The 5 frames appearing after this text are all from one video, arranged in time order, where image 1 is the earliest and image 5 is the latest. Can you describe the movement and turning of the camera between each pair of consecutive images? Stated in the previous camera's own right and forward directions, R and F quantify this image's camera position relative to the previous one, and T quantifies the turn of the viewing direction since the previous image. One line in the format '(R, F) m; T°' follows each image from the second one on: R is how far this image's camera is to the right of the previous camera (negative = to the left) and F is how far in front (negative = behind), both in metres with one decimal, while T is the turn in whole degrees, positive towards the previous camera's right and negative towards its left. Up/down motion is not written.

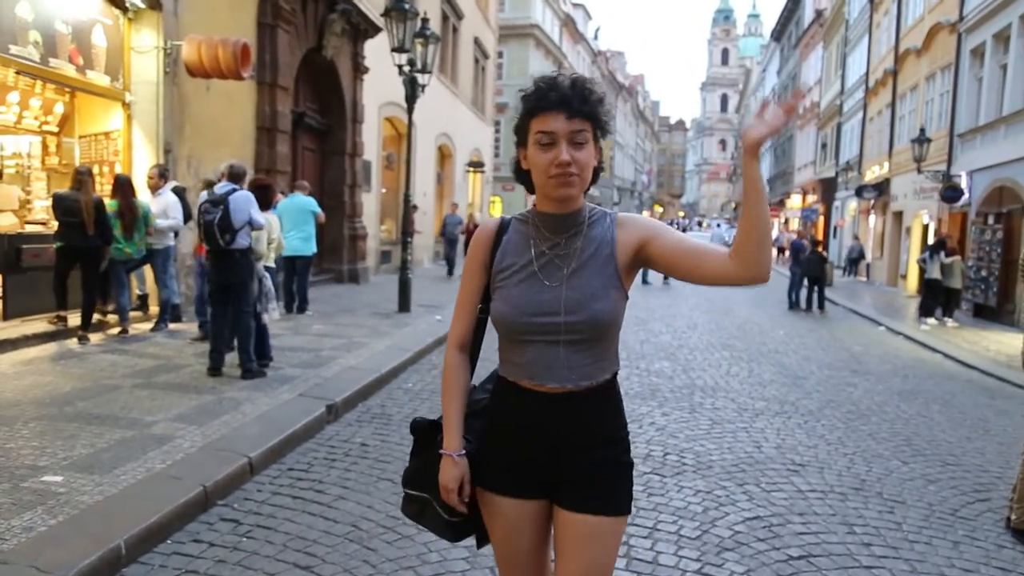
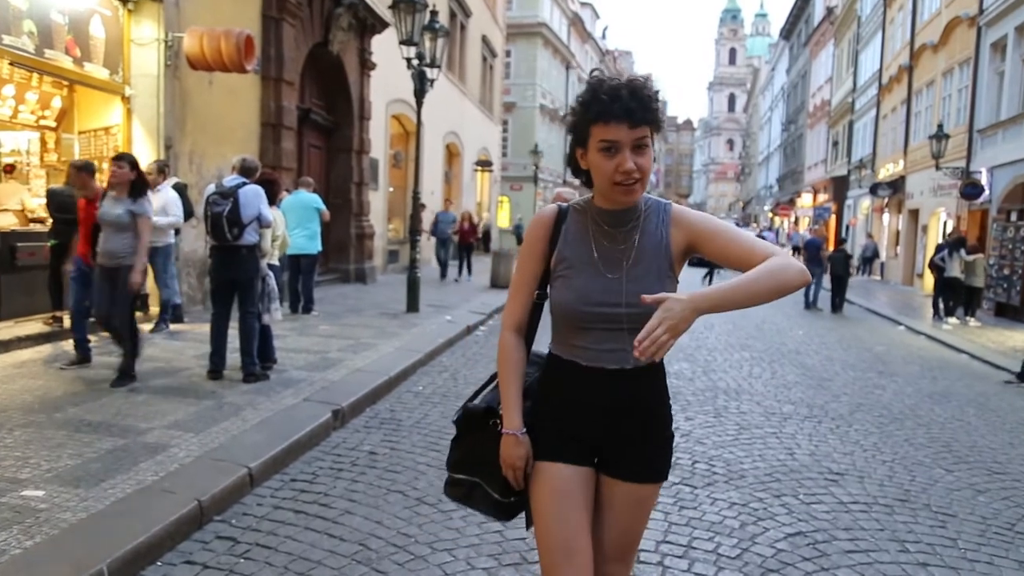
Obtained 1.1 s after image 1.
(-0.1, +0.3) m; 0°
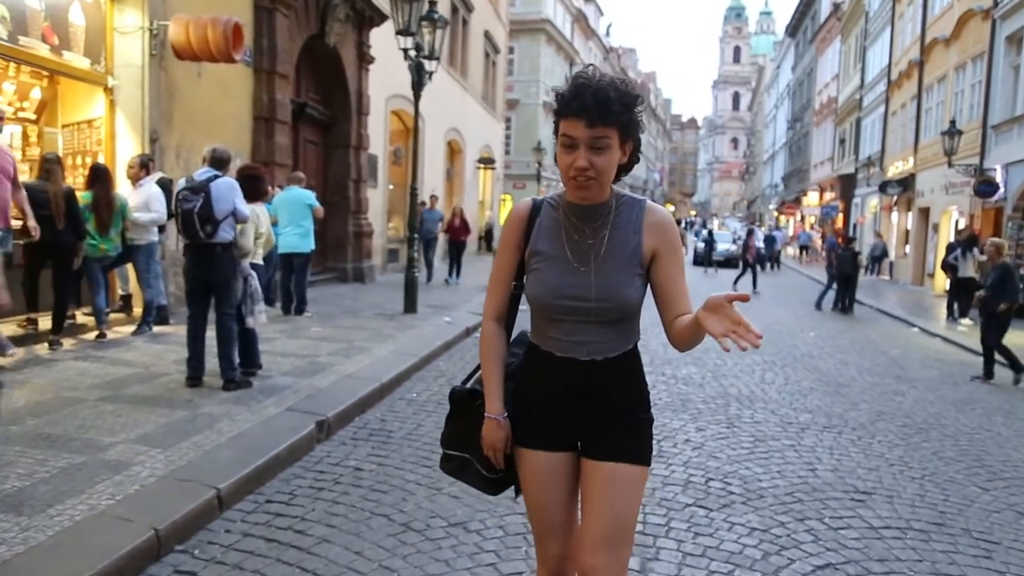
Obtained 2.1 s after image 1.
(0.0, +0.4) m; 0°
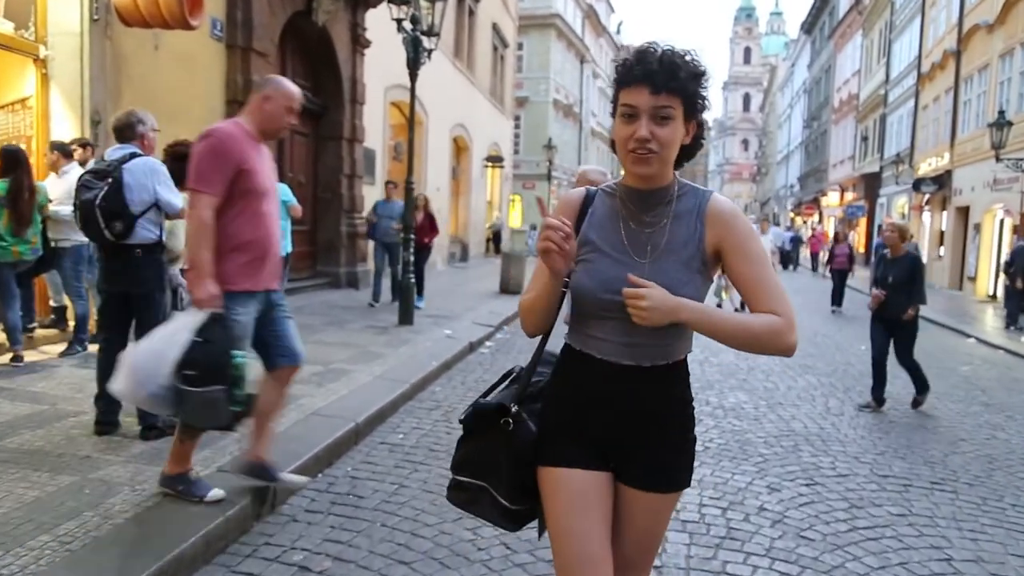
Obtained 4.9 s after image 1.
(0.0, +1.5) m; -1°
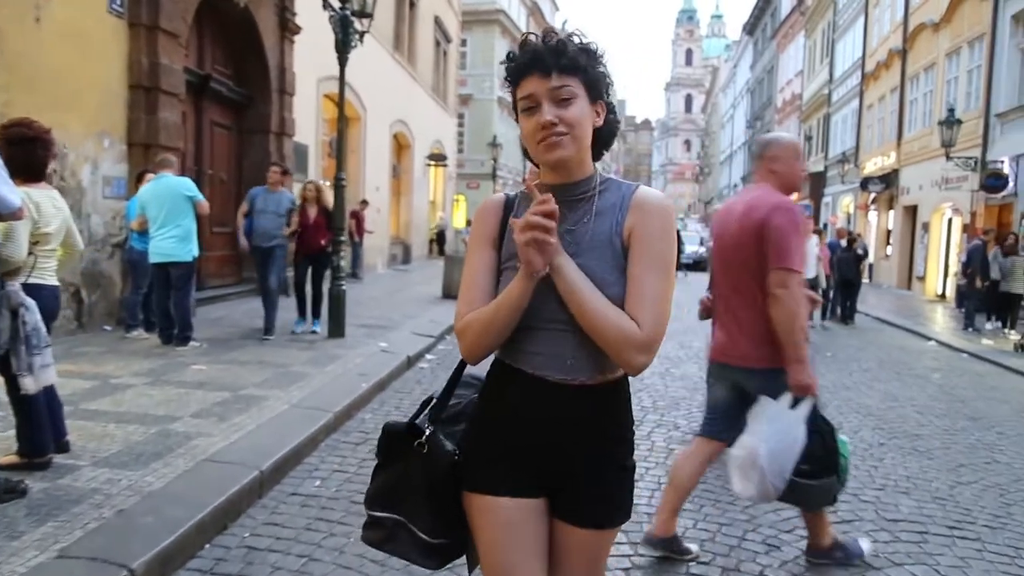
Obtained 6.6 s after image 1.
(0.0, +0.9) m; +4°
